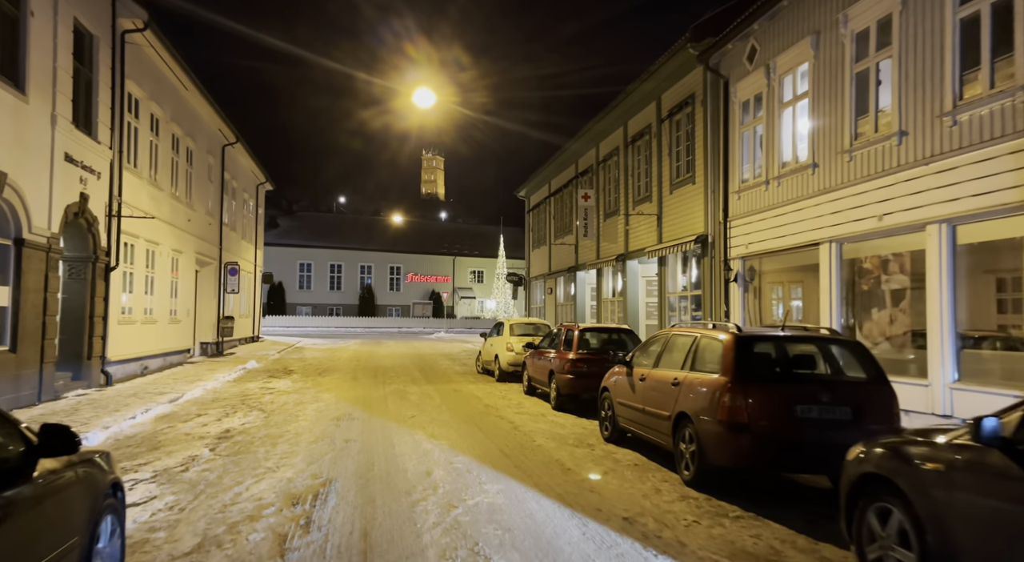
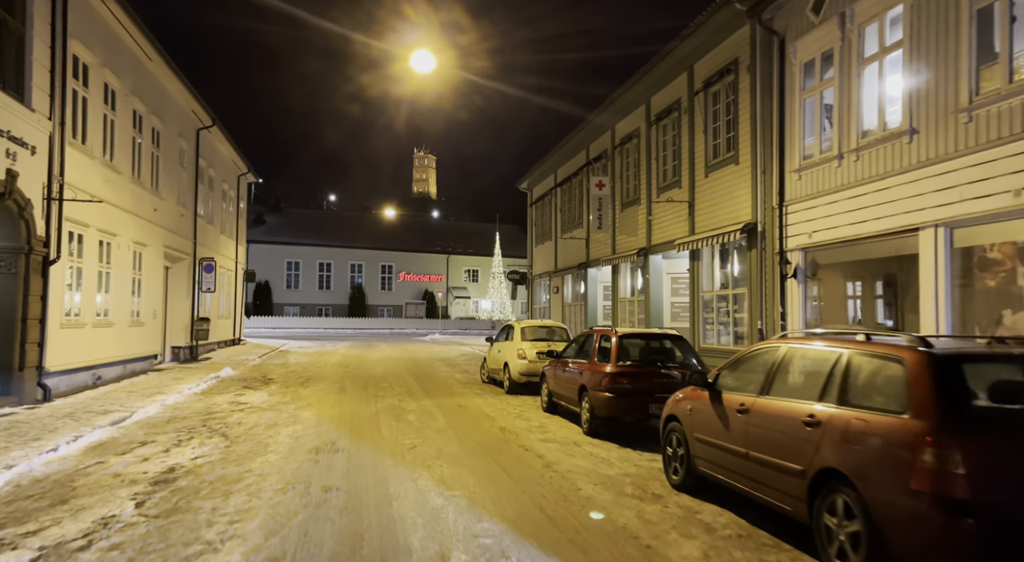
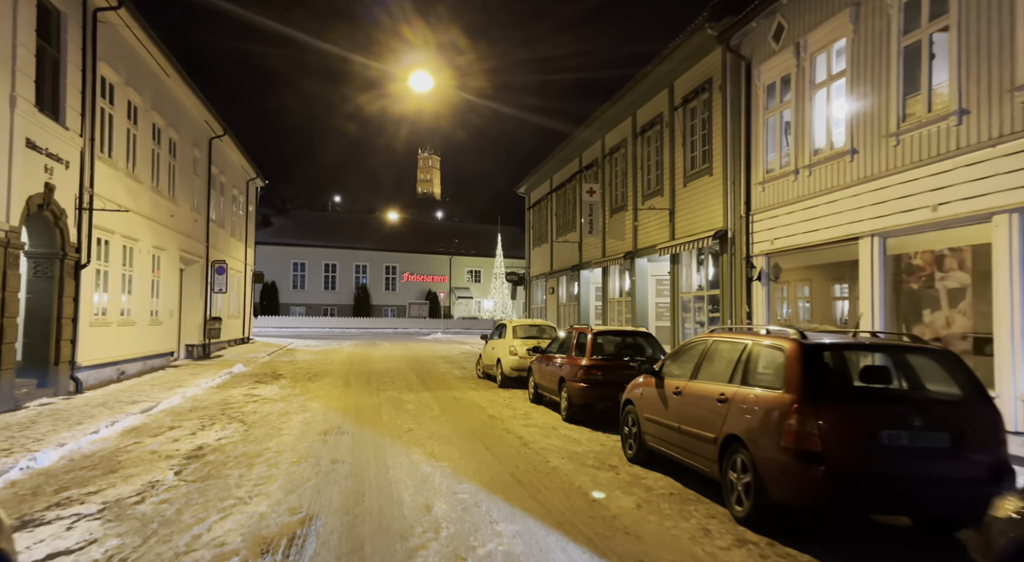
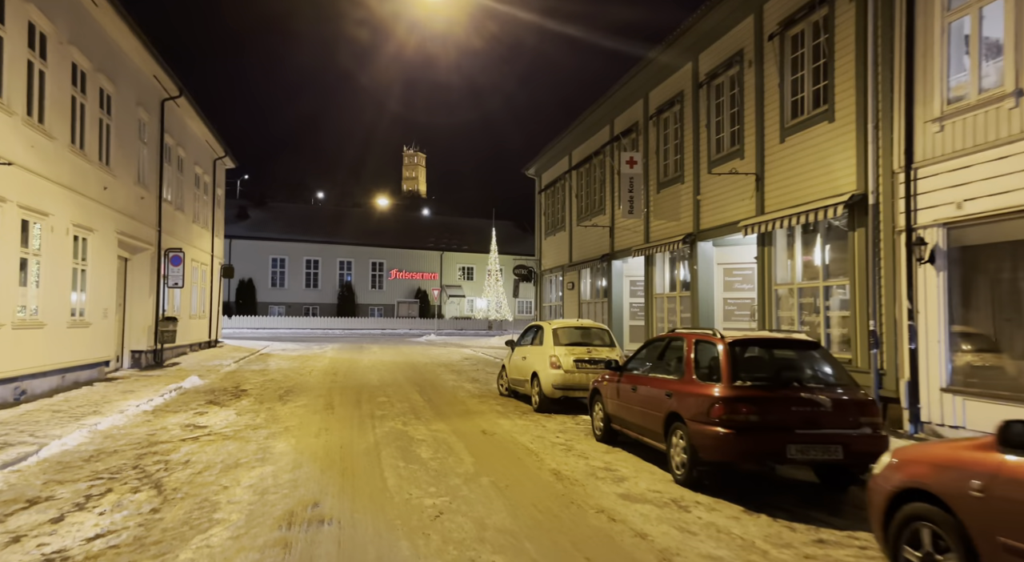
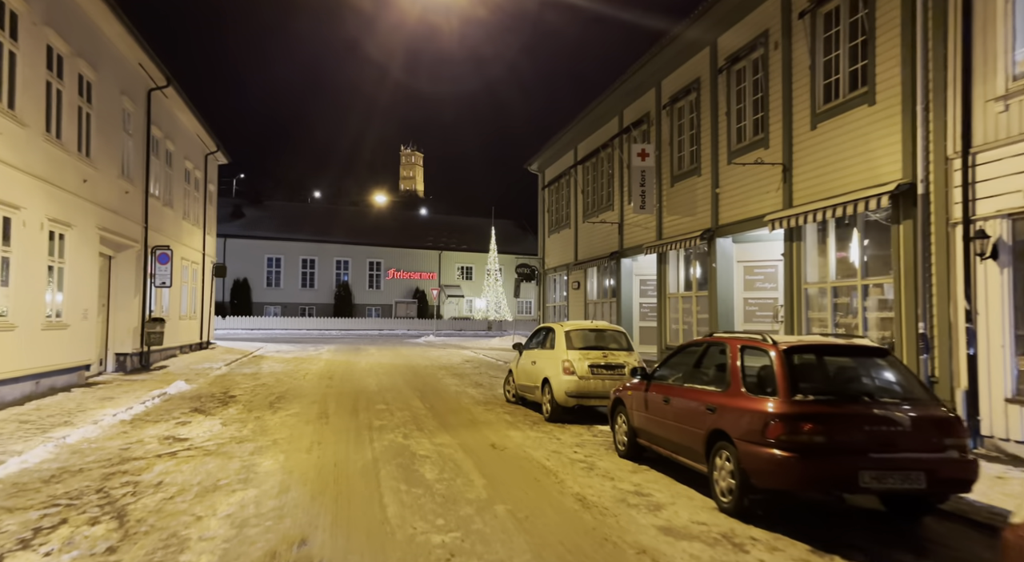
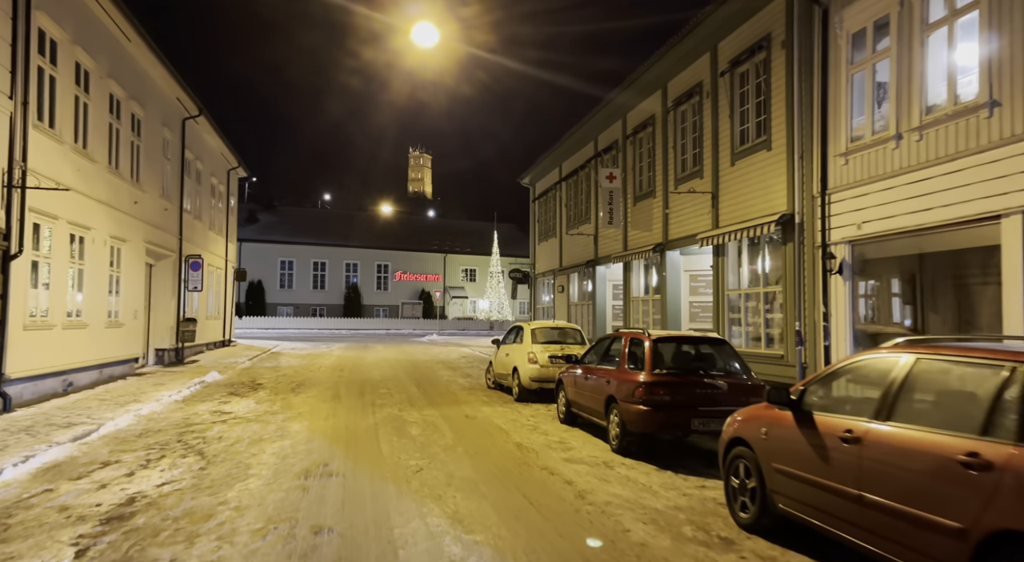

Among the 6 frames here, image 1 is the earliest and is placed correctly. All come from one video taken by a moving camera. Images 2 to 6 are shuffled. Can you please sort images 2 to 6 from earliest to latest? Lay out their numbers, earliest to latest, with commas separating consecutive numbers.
3, 2, 6, 4, 5
